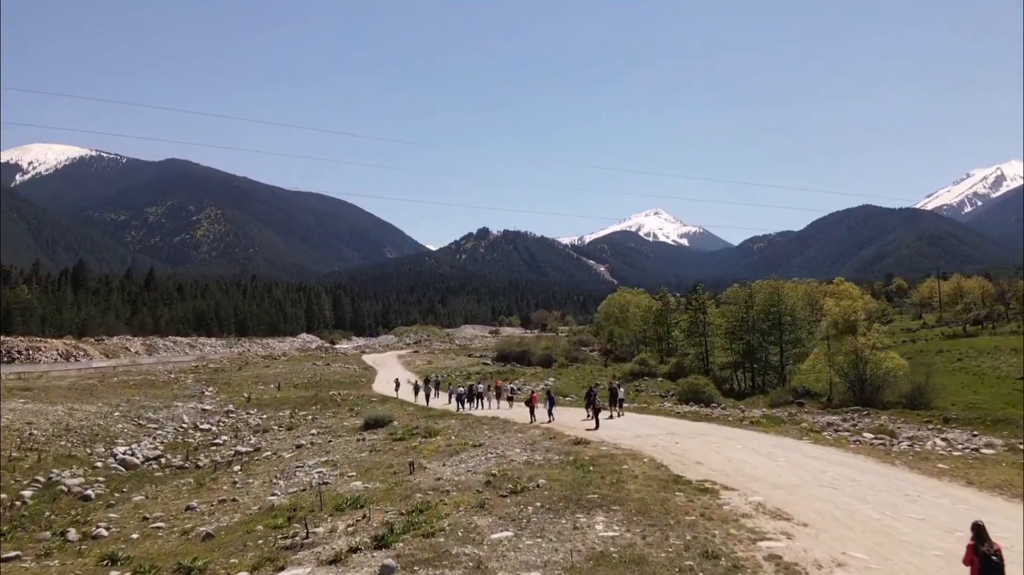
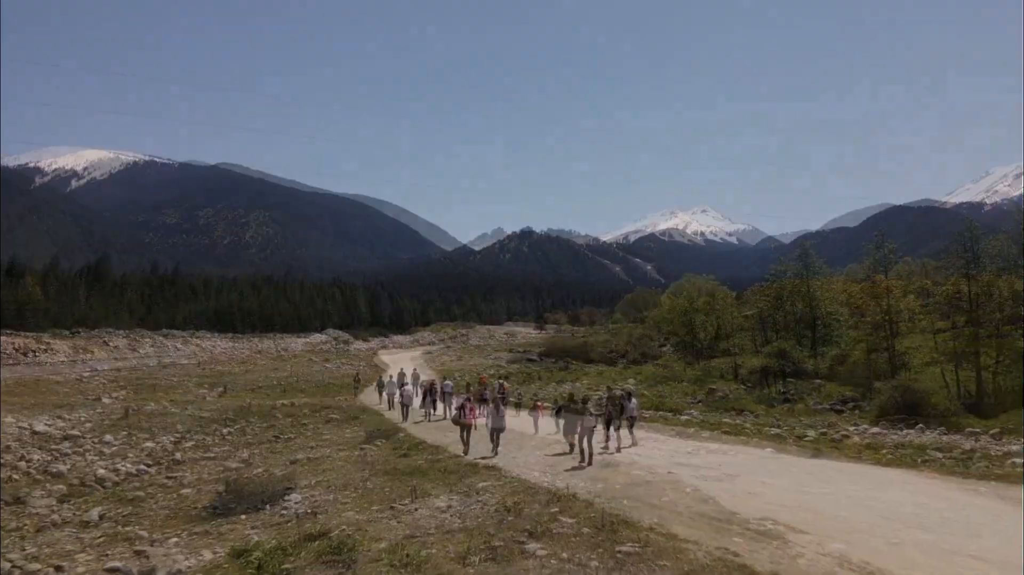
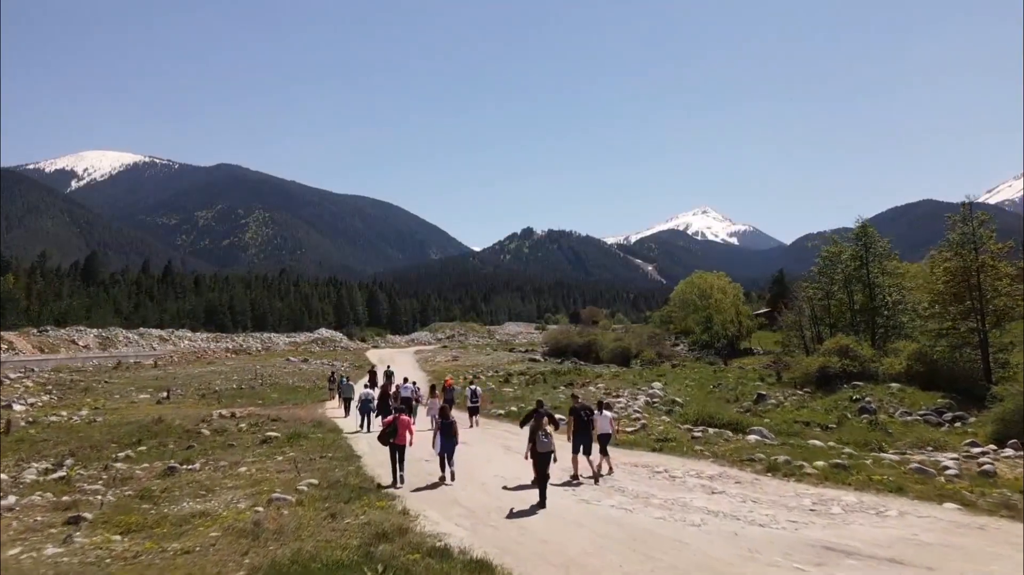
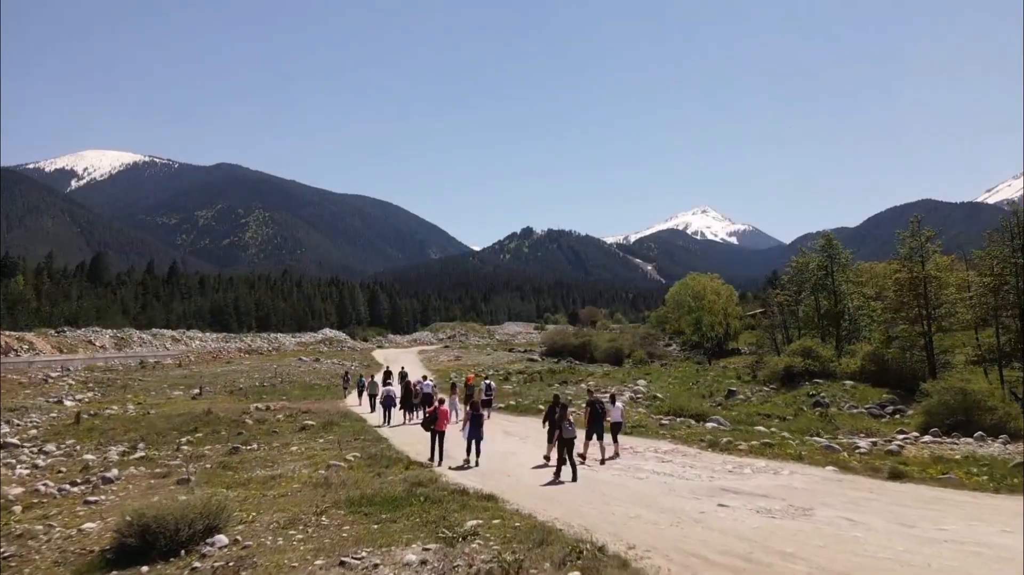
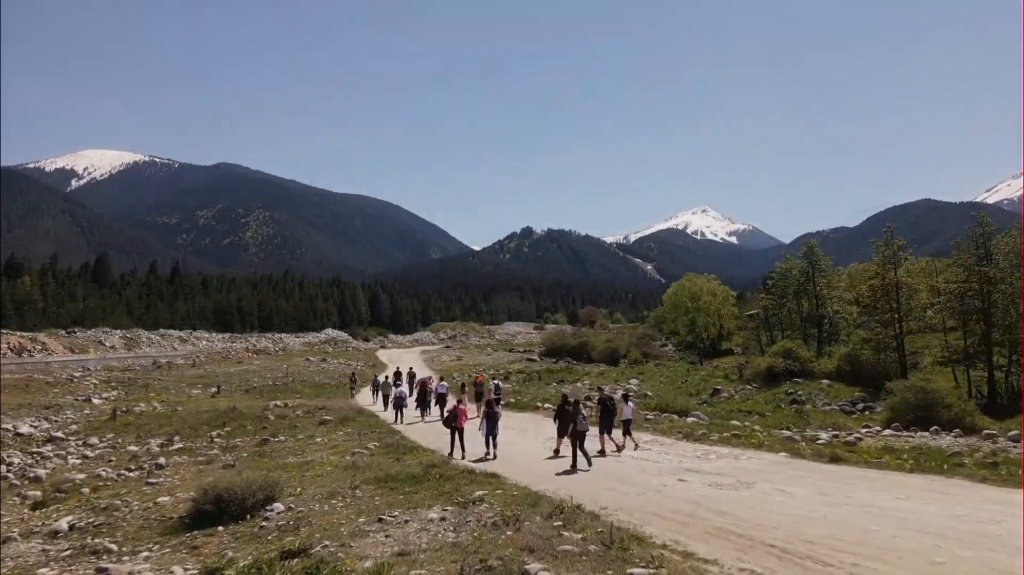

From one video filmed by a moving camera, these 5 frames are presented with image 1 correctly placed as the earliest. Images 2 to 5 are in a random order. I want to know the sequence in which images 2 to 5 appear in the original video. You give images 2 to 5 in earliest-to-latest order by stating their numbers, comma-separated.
2, 5, 4, 3
